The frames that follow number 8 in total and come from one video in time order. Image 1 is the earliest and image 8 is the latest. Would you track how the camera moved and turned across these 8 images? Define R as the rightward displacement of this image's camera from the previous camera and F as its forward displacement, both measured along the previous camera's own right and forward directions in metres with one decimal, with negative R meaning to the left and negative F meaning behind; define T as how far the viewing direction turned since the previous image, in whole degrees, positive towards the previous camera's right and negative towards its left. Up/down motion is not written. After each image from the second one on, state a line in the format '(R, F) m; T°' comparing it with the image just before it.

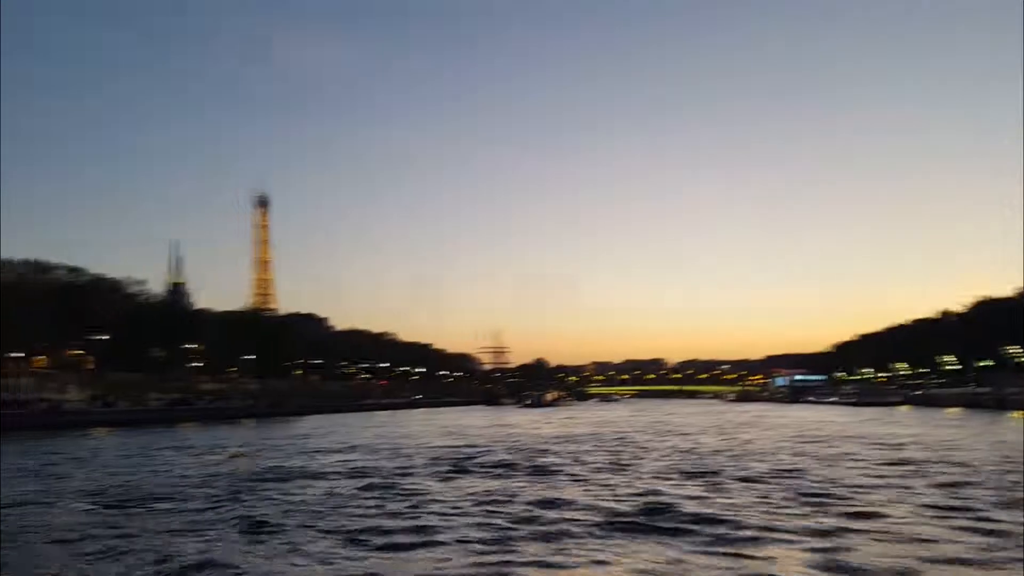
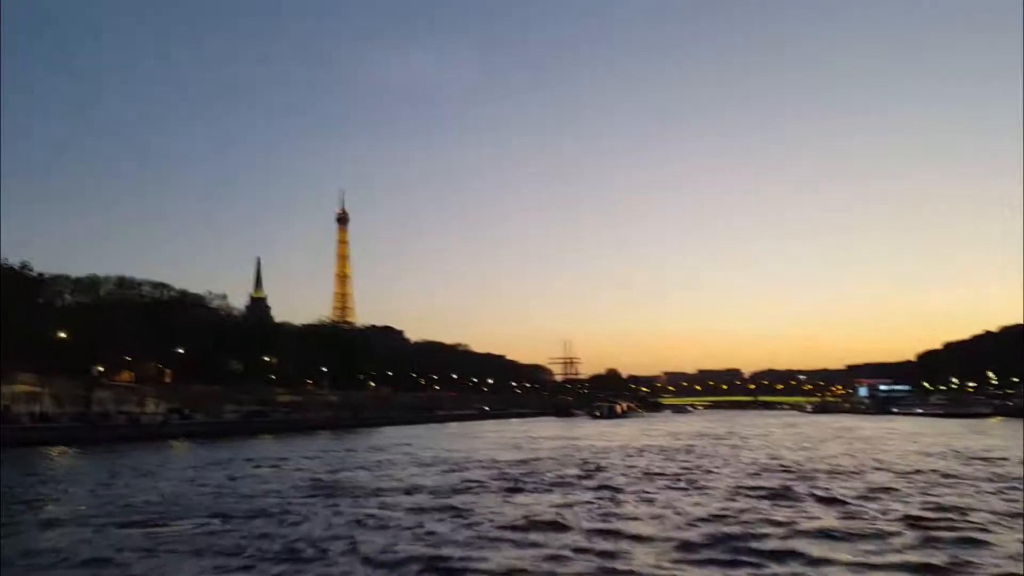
(+0.2, +0.6) m; -4°
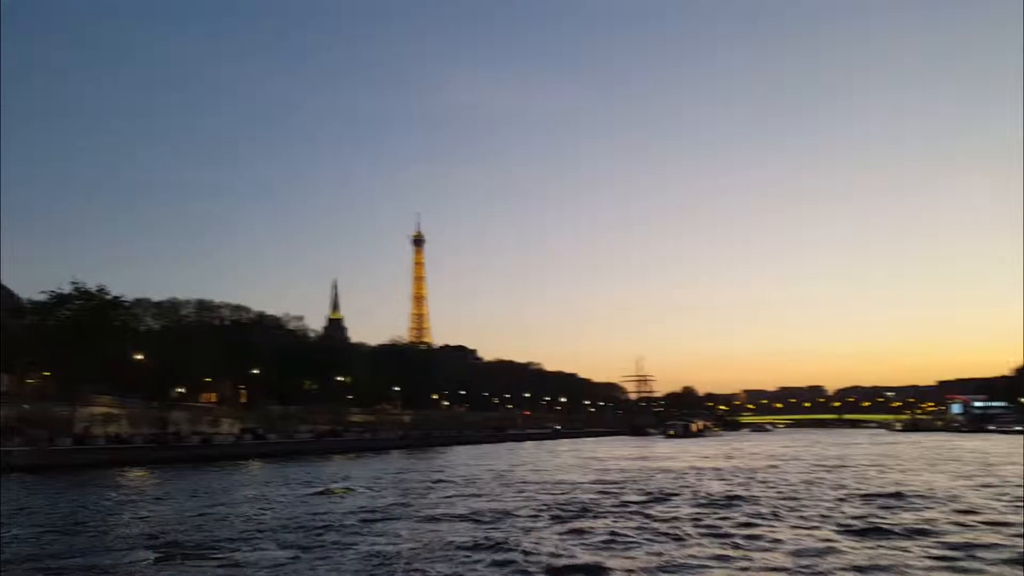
(+0.3, +1.0) m; -4°
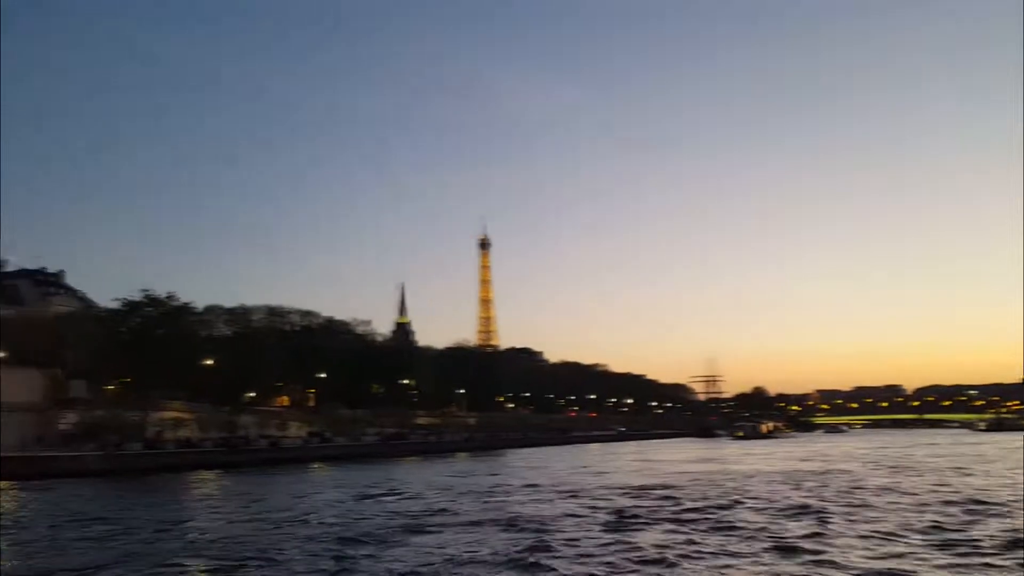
(+0.2, +0.6) m; -4°
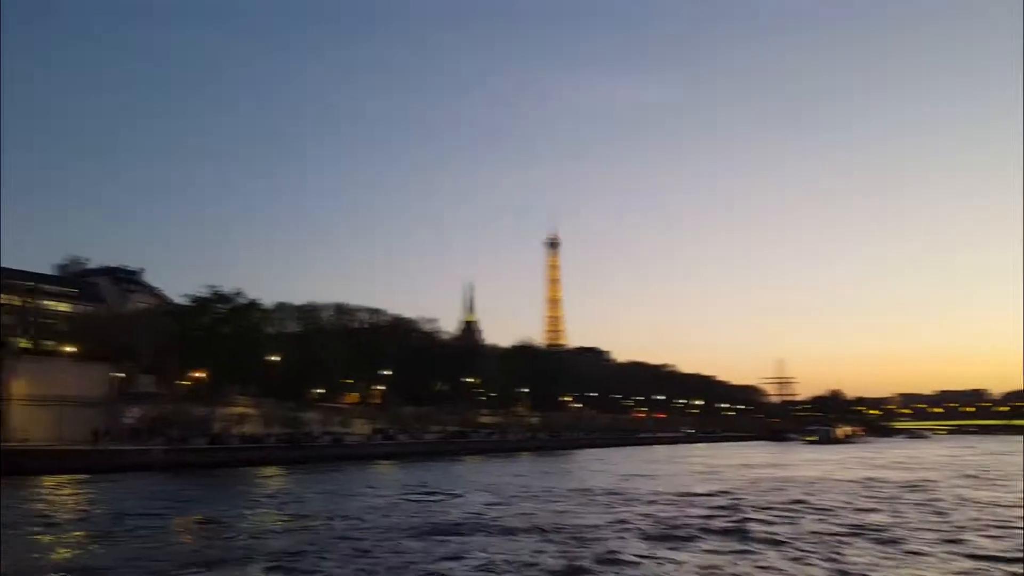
(+0.3, +0.6) m; -4°
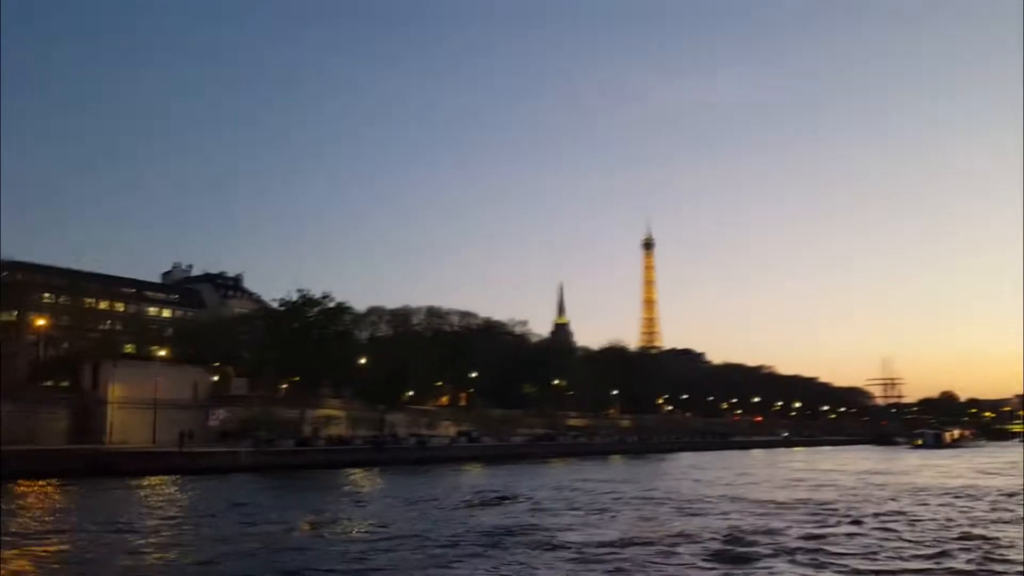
(+0.5, +0.6) m; -6°
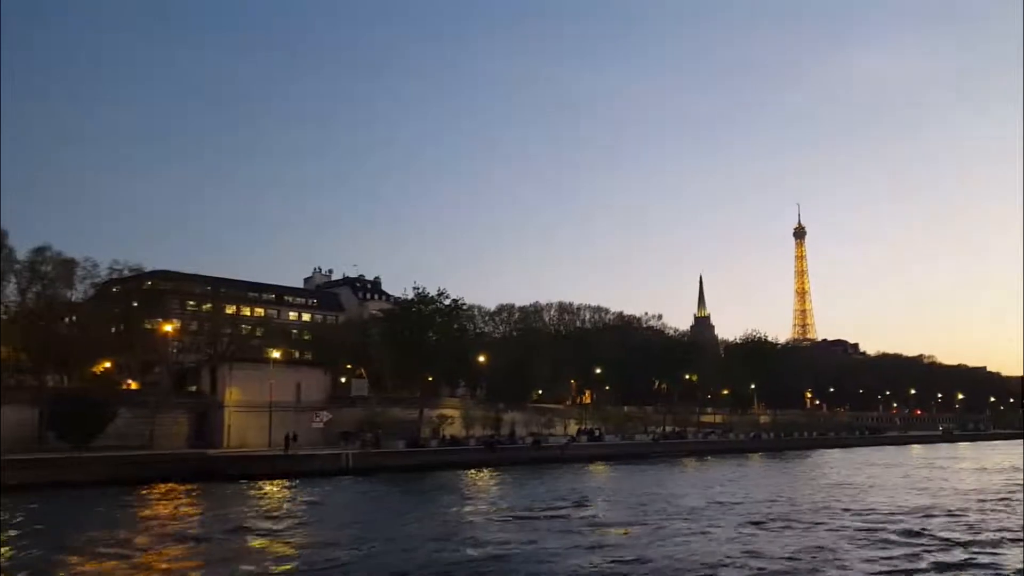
(+1.5, +1.8) m; -9°
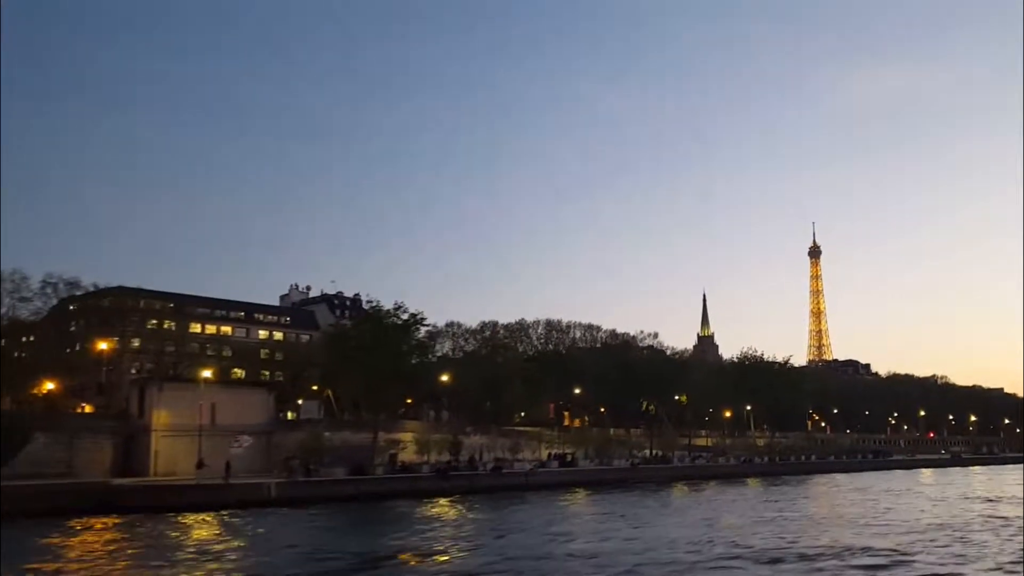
(+2.5, +3.8) m; -1°
